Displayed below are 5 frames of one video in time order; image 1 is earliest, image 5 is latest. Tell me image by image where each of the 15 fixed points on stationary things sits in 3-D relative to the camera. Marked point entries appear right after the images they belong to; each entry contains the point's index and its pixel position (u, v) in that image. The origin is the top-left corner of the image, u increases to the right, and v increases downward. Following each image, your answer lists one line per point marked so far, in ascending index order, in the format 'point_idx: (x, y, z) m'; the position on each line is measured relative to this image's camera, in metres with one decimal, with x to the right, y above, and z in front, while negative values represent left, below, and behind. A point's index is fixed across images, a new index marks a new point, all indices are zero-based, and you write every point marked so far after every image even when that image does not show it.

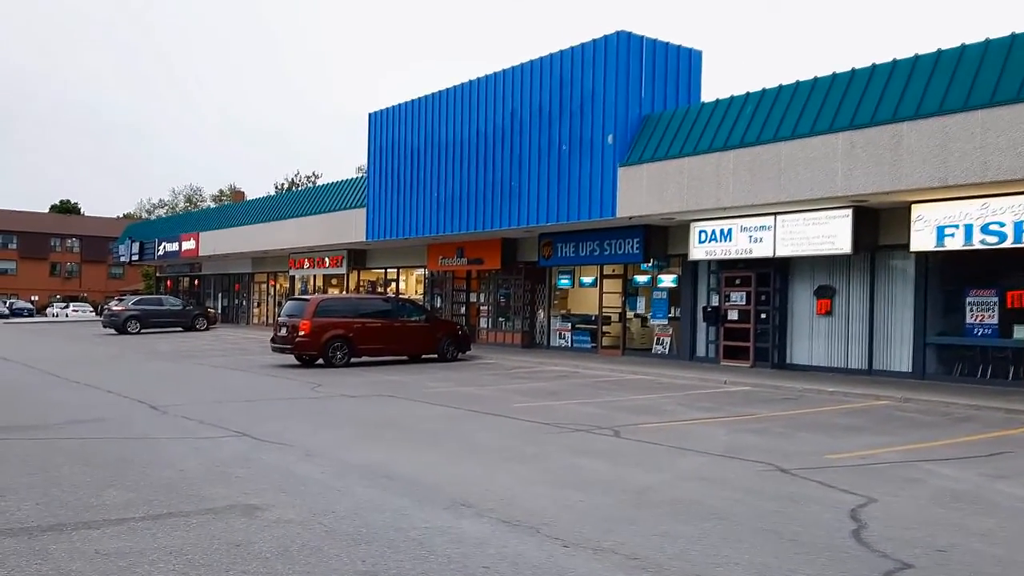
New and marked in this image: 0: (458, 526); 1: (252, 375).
0: (-0.4, -1.6, +6.5) m
1: (-5.2, -1.8, +19.2) m
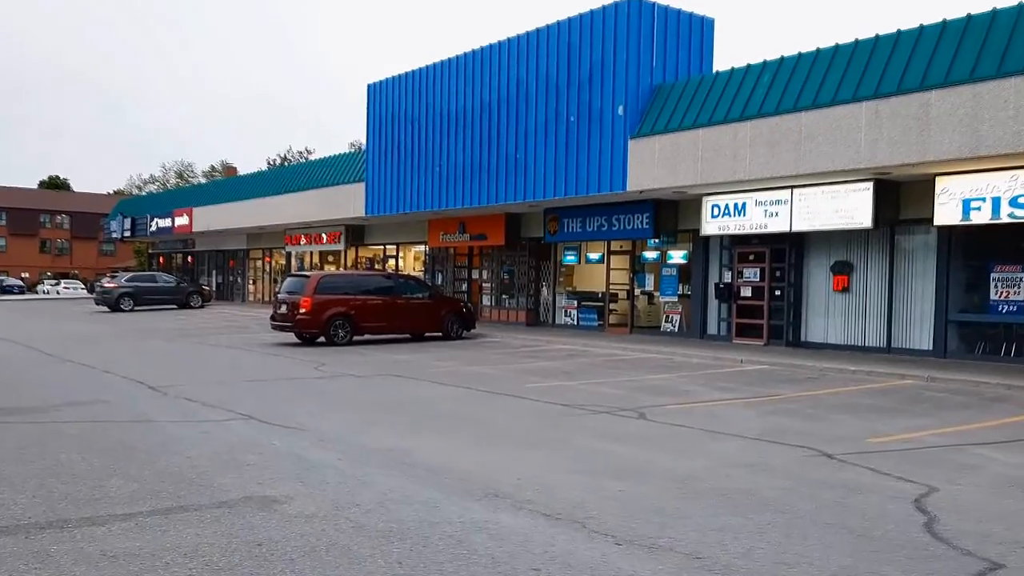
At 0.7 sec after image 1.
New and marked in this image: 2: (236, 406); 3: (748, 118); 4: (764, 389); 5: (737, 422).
0: (-0.1, -1.4, +5.9) m
1: (-5.0, -1.3, +18.6) m
2: (-3.2, -1.4, +11.0) m
3: (+4.4, +3.2, +17.8) m
4: (+3.6, -1.4, +13.6) m
5: (+2.5, -1.5, +10.5) m
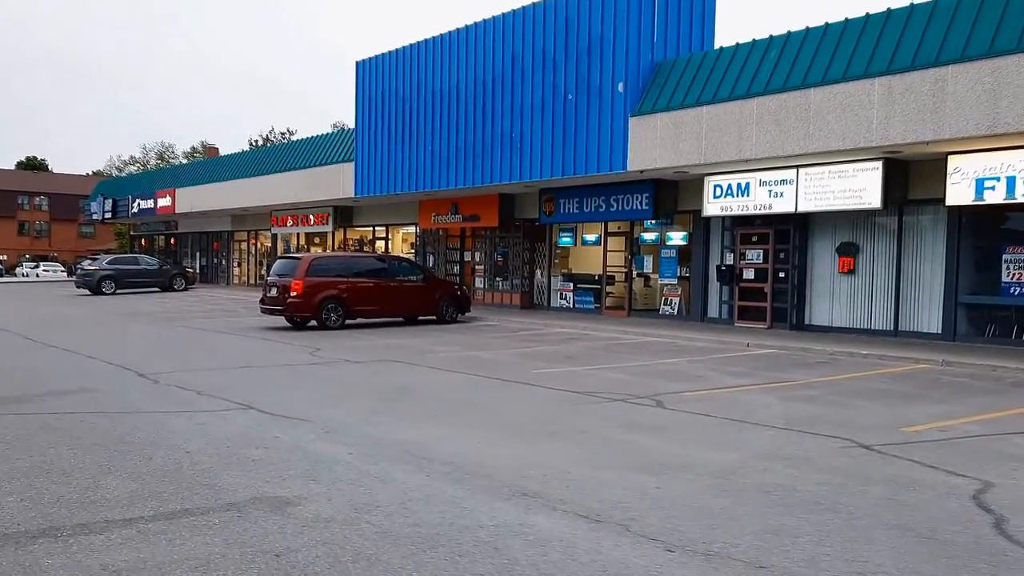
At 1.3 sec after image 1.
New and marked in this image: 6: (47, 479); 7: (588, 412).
0: (+0.1, -1.3, +5.4) m
1: (-5.0, -1.0, +18.0) m
2: (-3.1, -1.2, +10.4) m
3: (+4.4, +3.5, +17.3) m
4: (+3.7, -1.2, +13.1) m
5: (+2.6, -1.3, +10.0) m
6: (-2.9, -1.2, +6.1) m
7: (+0.8, -1.2, +9.5) m
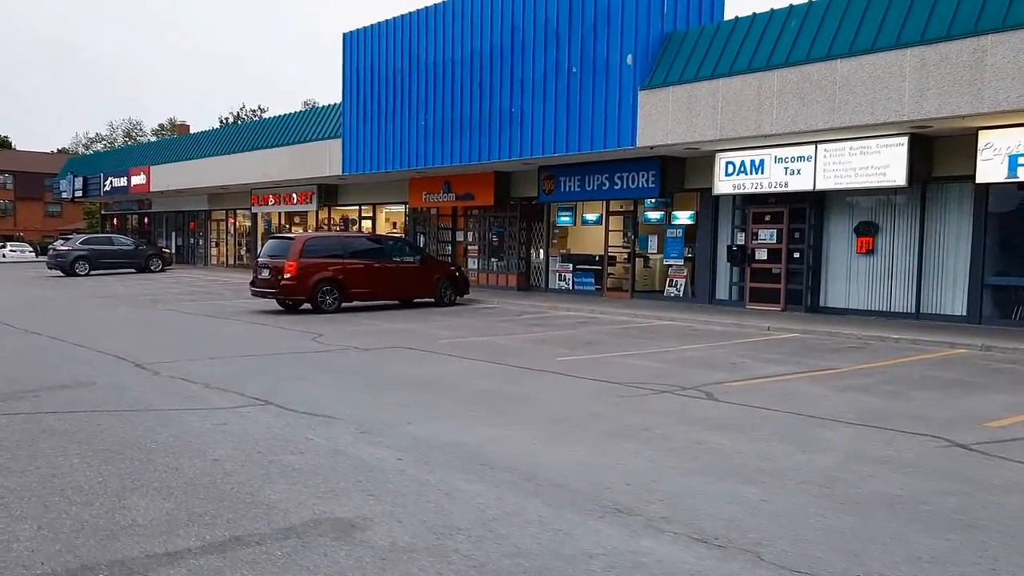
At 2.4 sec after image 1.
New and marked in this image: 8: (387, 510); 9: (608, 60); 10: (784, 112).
0: (+0.6, -1.3, +4.6) m
1: (-4.9, -0.6, +17.0) m
2: (-2.7, -1.0, +9.6) m
3: (+4.5, +3.8, +16.5) m
4: (+3.9, -0.9, +12.5) m
5: (+3.0, -1.1, +9.3) m
6: (-2.4, -1.1, +5.2) m
7: (+1.2, -1.1, +8.7) m
8: (-0.7, -1.2, +5.2) m
9: (+2.0, +4.7, +19.6) m
10: (+4.6, +3.0, +16.3) m
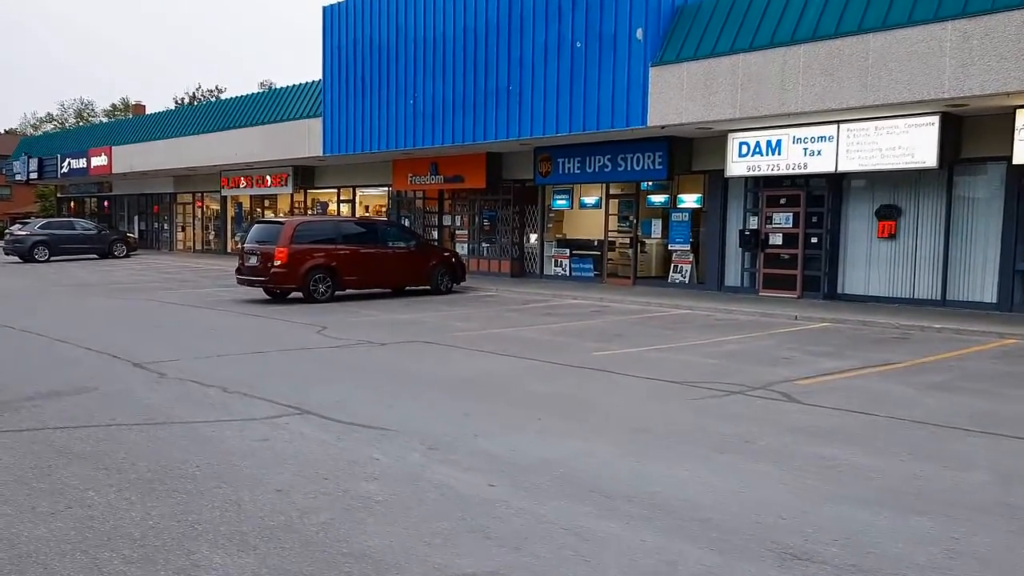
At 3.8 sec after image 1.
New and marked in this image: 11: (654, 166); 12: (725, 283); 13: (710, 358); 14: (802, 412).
0: (+1.4, -1.3, +3.7) m
1: (-4.7, -0.4, +15.8) m
2: (-2.2, -0.9, +8.5) m
3: (+4.7, +4.0, +15.6) m
4: (+4.3, -0.8, +11.7) m
5: (+3.5, -1.0, +8.5) m
6: (-1.7, -1.1, +4.1) m
7: (+1.7, -1.0, +7.8) m
8: (0.0, -1.2, +4.2) m
9: (+2.0, +4.9, +18.7) m
10: (+4.8, +3.2, +15.5) m
11: (+2.9, +2.5, +19.9) m
12: (+4.4, +0.1, +19.6) m
13: (+2.3, -0.8, +11.2) m
14: (+2.4, -1.0, +7.8) m
